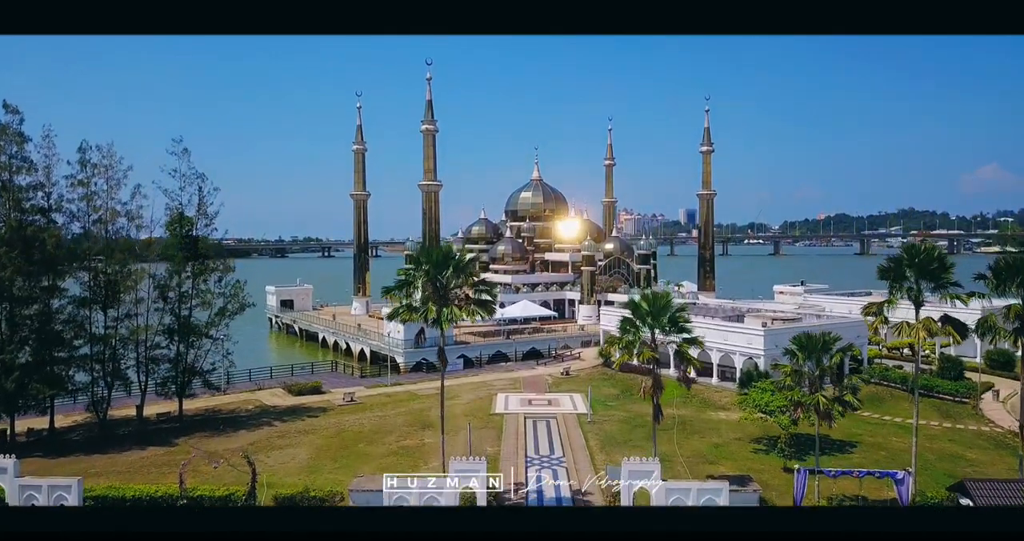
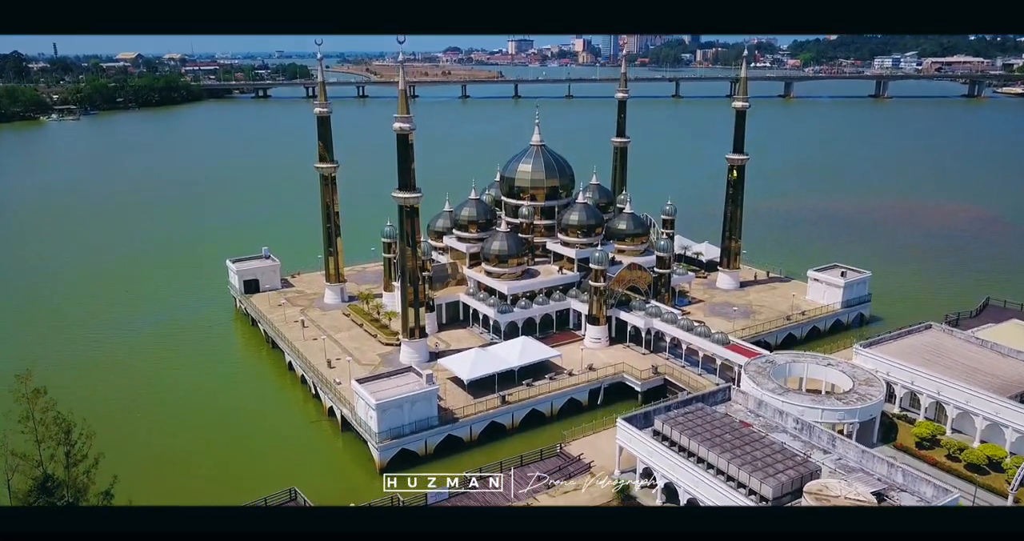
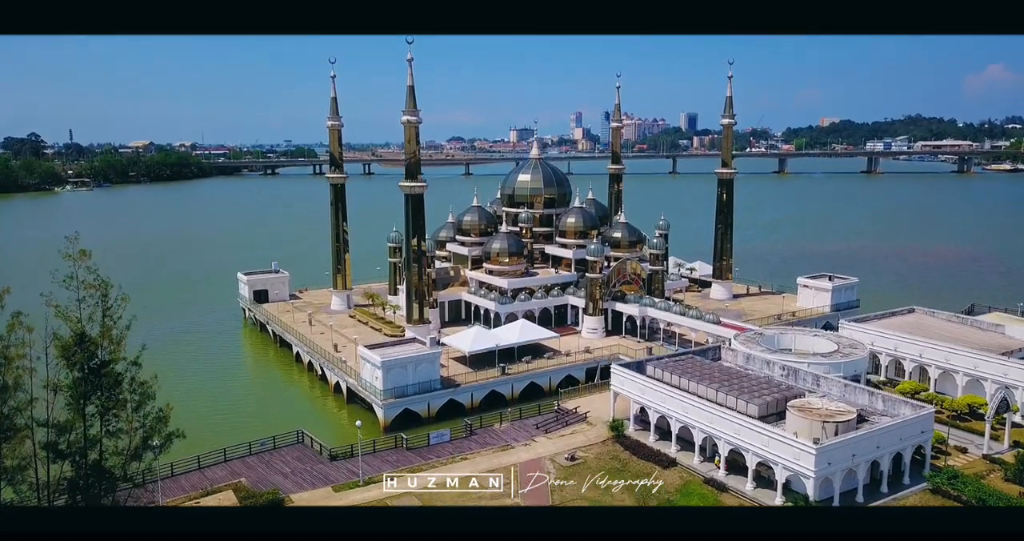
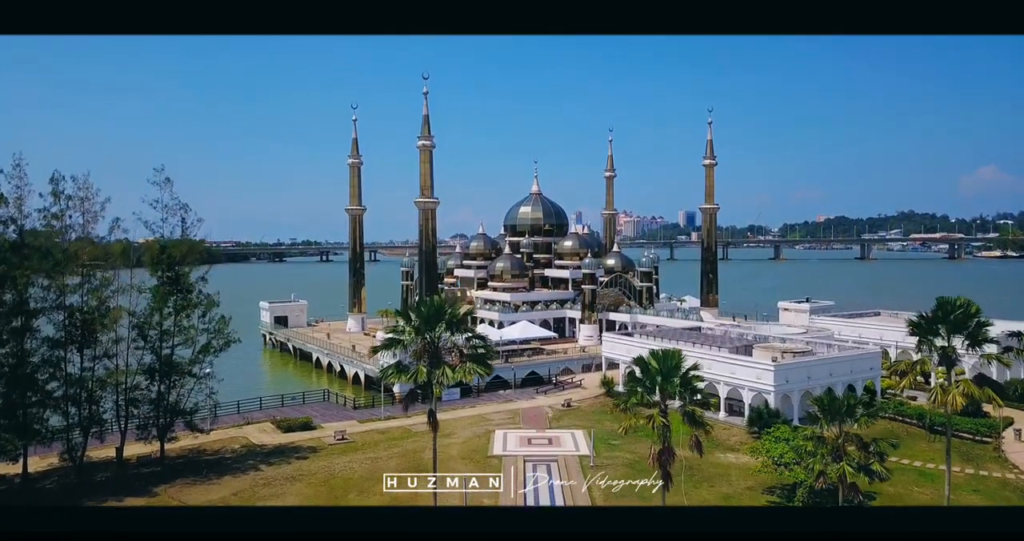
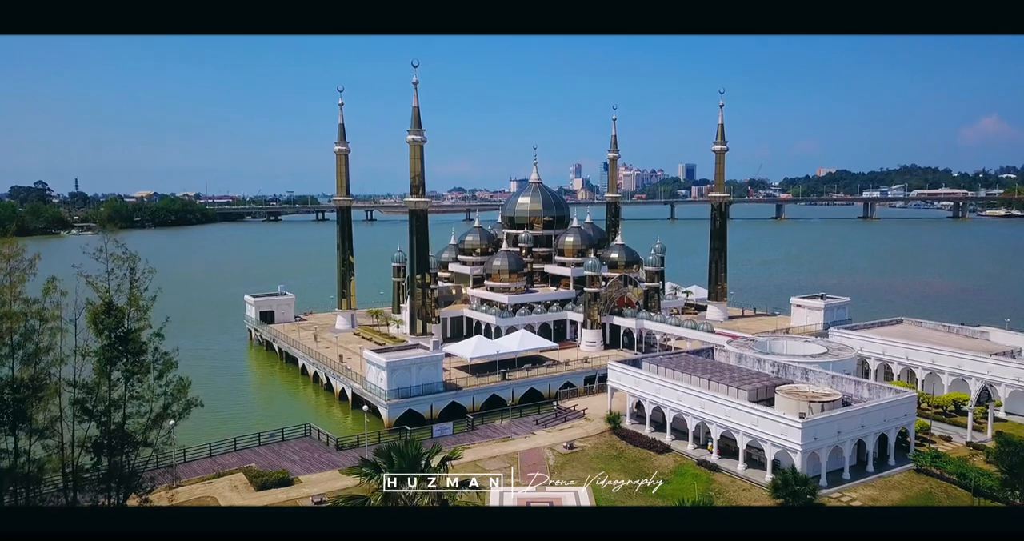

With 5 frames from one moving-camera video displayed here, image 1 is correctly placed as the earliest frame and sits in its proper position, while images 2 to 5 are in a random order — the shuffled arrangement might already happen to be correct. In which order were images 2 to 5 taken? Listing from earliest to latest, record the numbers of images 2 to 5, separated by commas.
4, 5, 3, 2
